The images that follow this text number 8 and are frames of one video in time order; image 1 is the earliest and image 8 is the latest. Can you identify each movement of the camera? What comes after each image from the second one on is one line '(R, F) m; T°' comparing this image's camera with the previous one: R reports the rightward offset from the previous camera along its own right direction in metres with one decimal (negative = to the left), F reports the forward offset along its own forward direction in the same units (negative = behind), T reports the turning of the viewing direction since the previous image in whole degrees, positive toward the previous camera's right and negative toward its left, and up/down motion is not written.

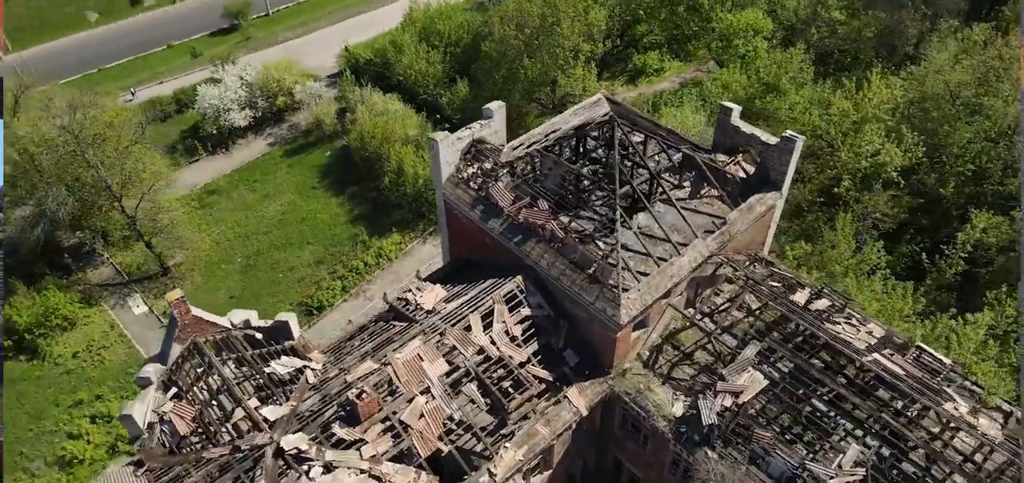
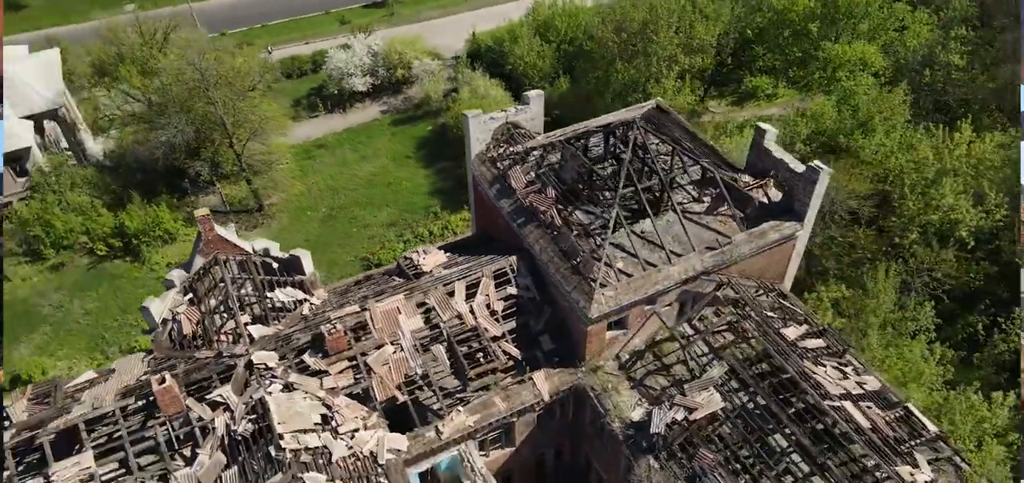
(+3.7, -0.4) m; -11°
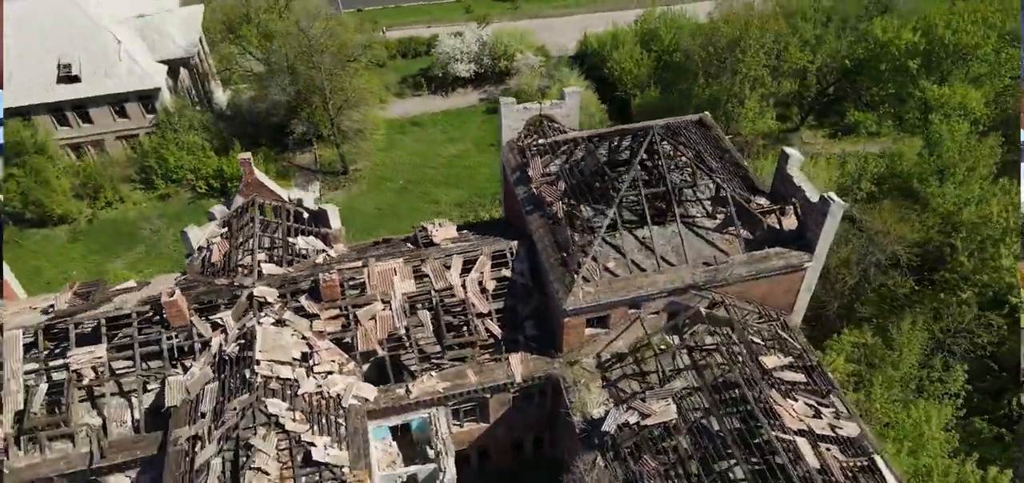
(+3.3, -0.4) m; -10°
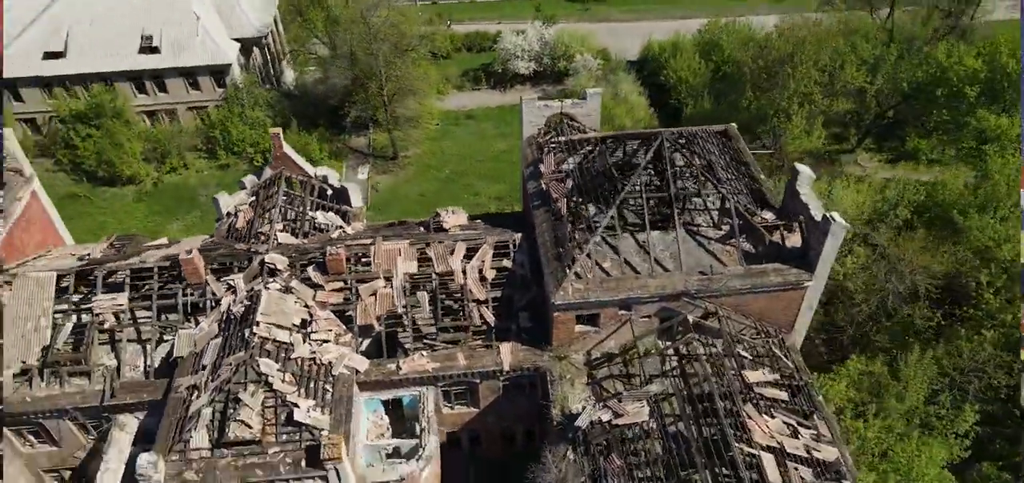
(+1.9, -0.3) m; -6°
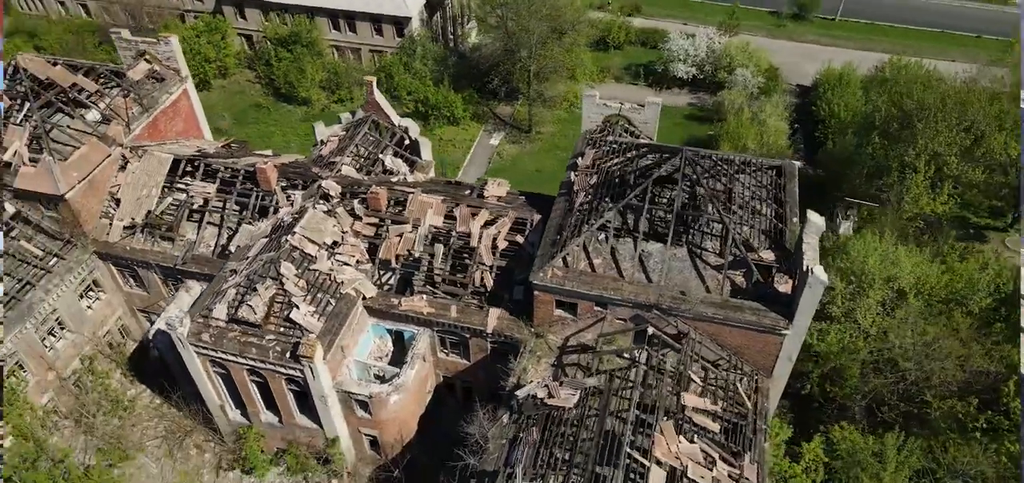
(+5.2, -0.9) m; -15°
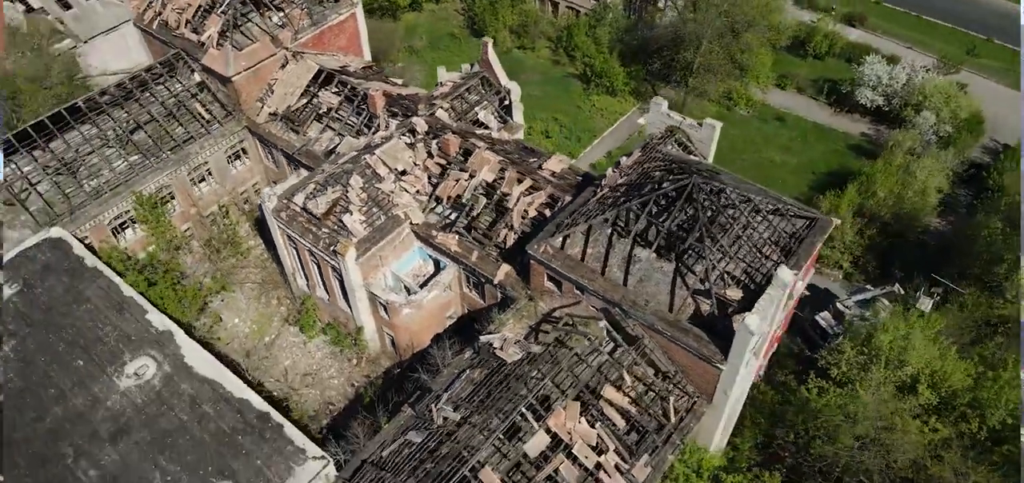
(+6.0, -1.8) m; -16°
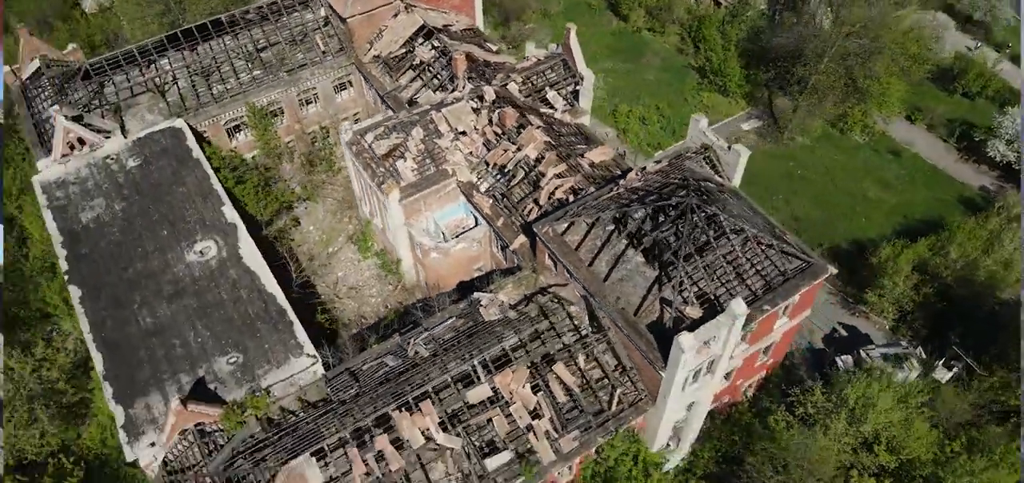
(+4.6, -1.9) m; -11°
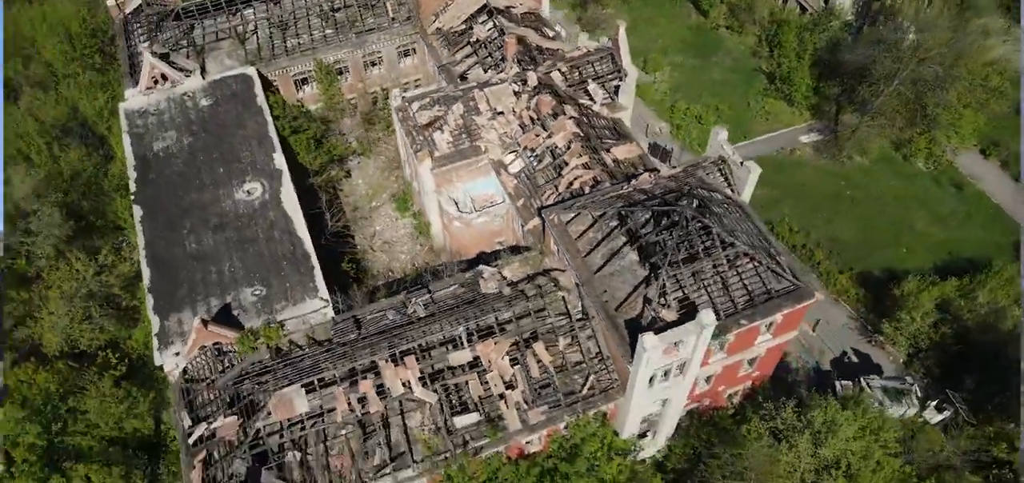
(+2.7, -1.5) m; -6°
